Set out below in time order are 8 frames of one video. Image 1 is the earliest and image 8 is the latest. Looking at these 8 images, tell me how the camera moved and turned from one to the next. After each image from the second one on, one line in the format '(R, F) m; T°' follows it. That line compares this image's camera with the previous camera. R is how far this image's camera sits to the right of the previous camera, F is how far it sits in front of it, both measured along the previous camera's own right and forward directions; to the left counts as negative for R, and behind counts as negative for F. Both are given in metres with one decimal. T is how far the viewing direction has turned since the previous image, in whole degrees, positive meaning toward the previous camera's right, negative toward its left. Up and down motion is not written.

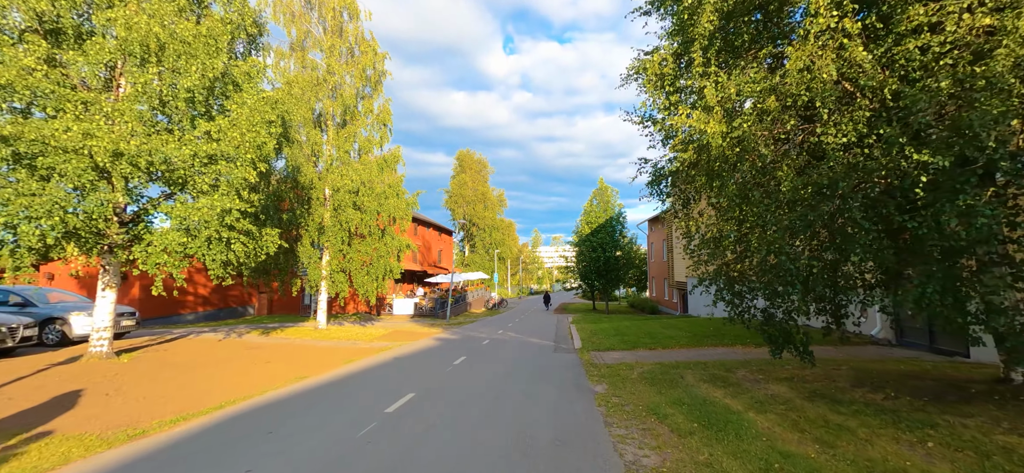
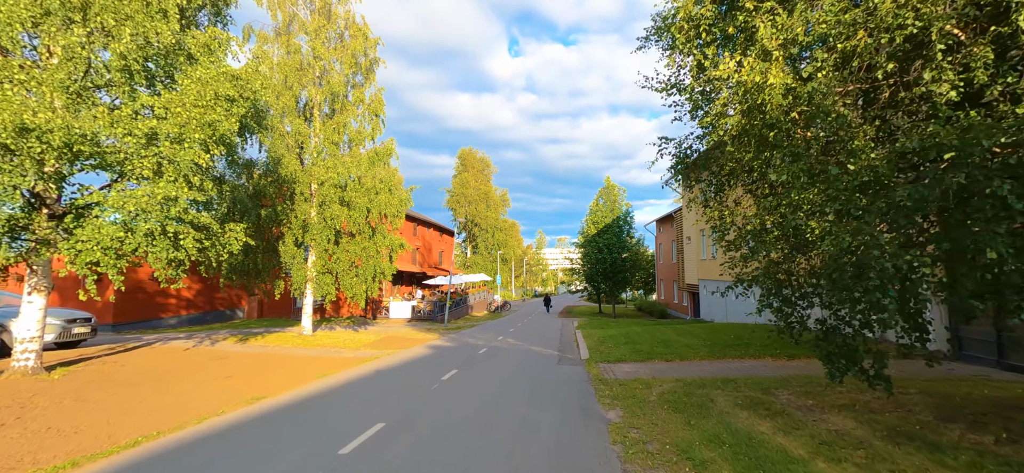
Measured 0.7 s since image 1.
(+0.2, +1.6) m; -1°
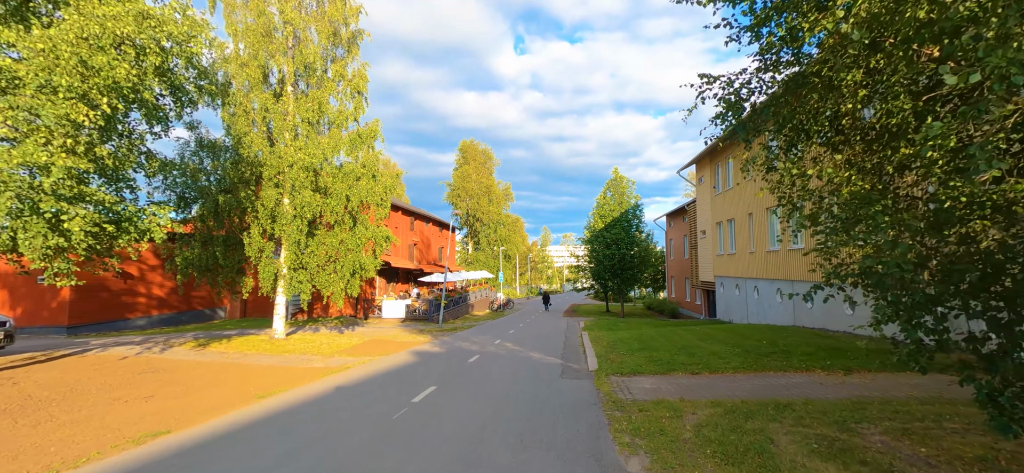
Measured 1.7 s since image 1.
(+0.3, +2.2) m; -1°
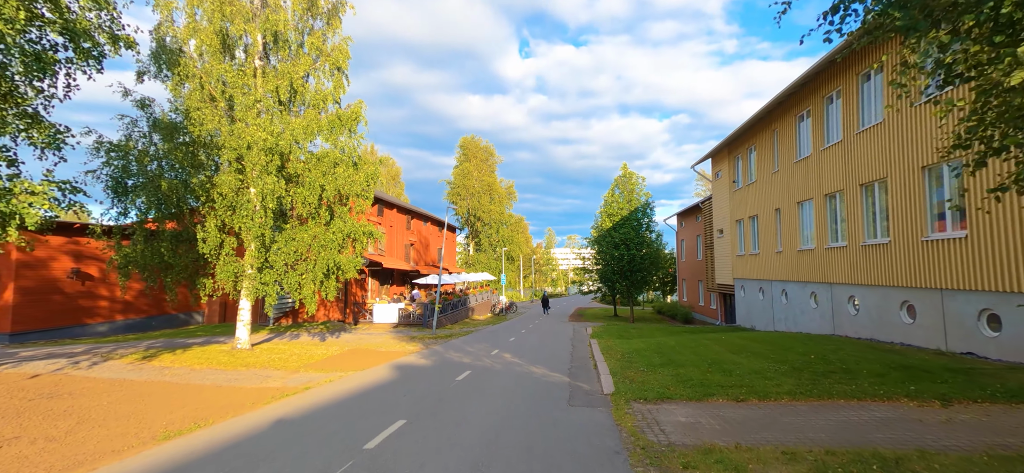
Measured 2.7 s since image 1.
(+0.2, +2.2) m; -1°
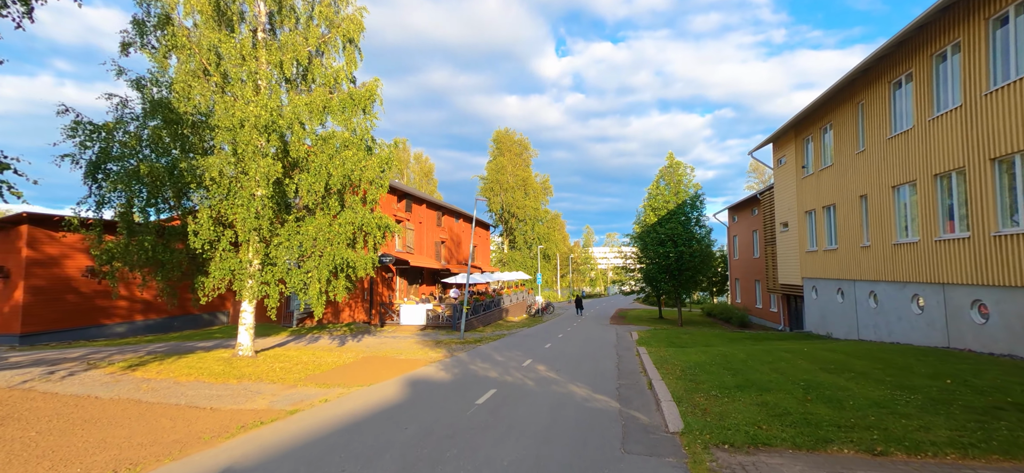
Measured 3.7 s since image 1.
(+0.1, +2.2) m; -4°
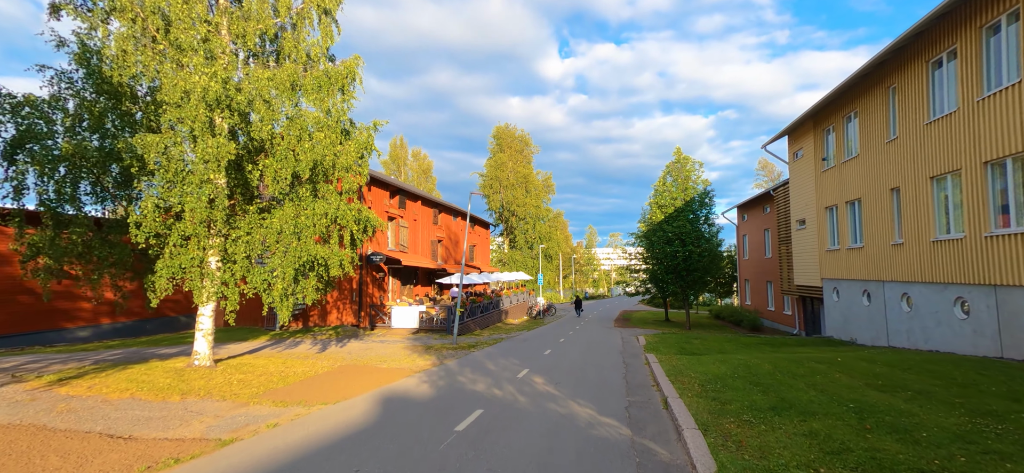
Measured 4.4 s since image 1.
(+0.2, +1.6) m; 0°
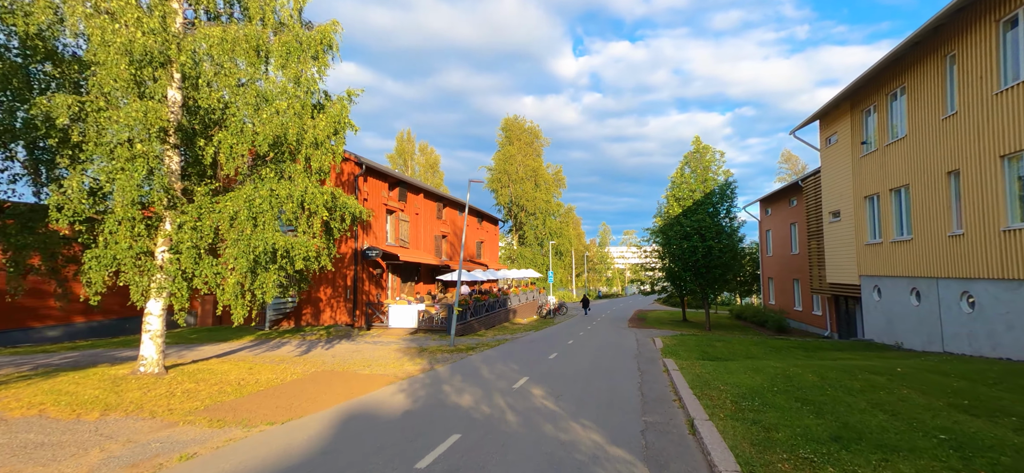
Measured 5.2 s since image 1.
(+0.4, +1.7) m; -2°
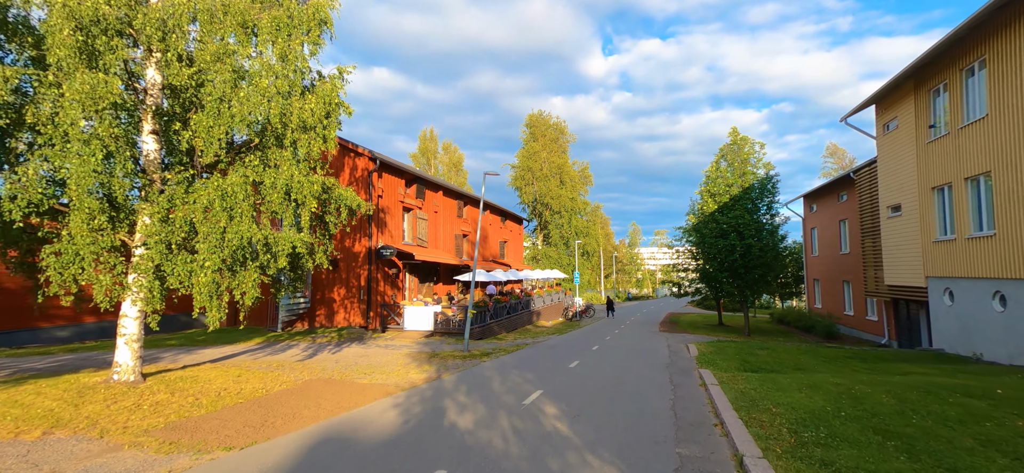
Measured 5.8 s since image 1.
(+0.3, +1.3) m; -4°
